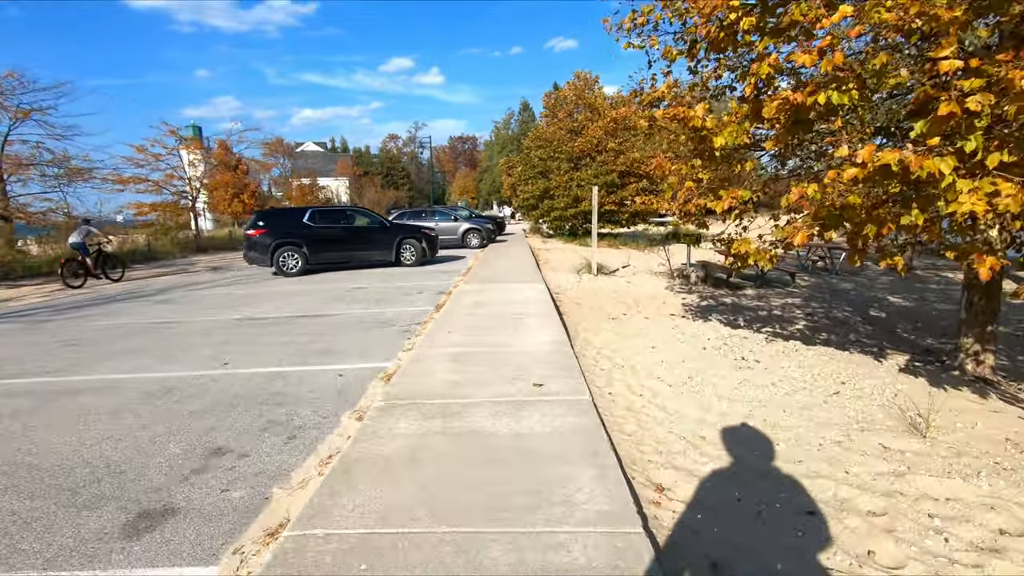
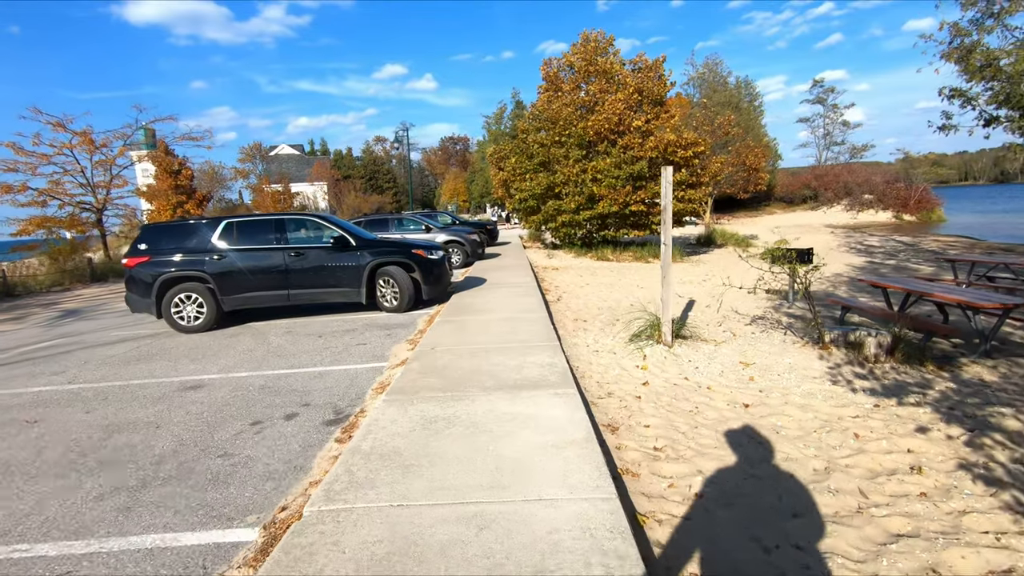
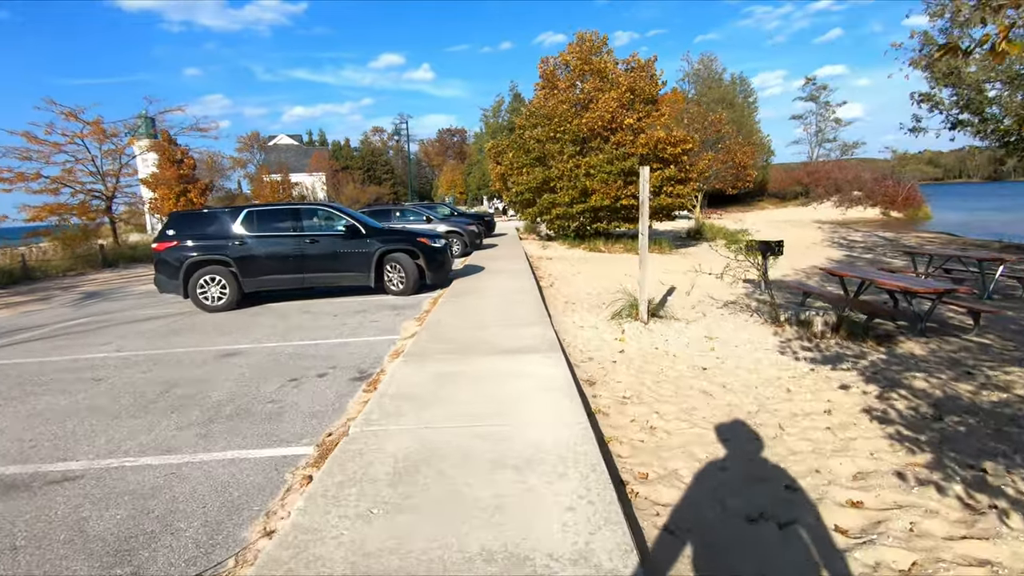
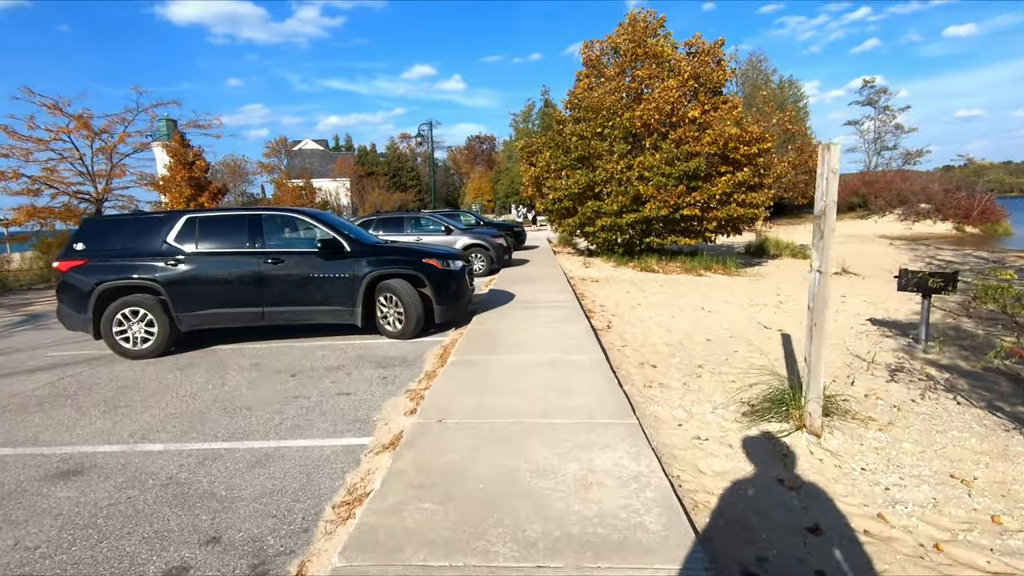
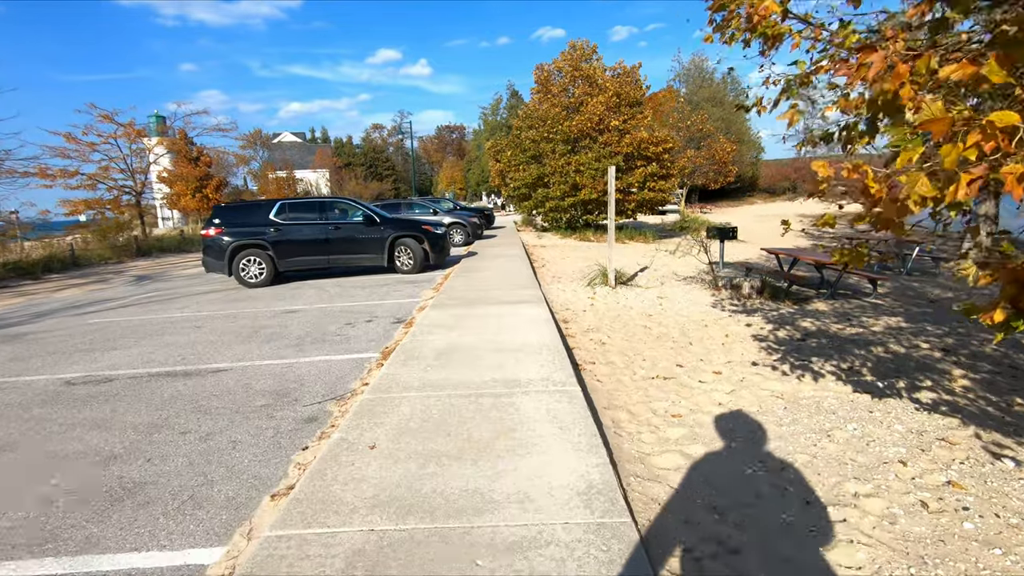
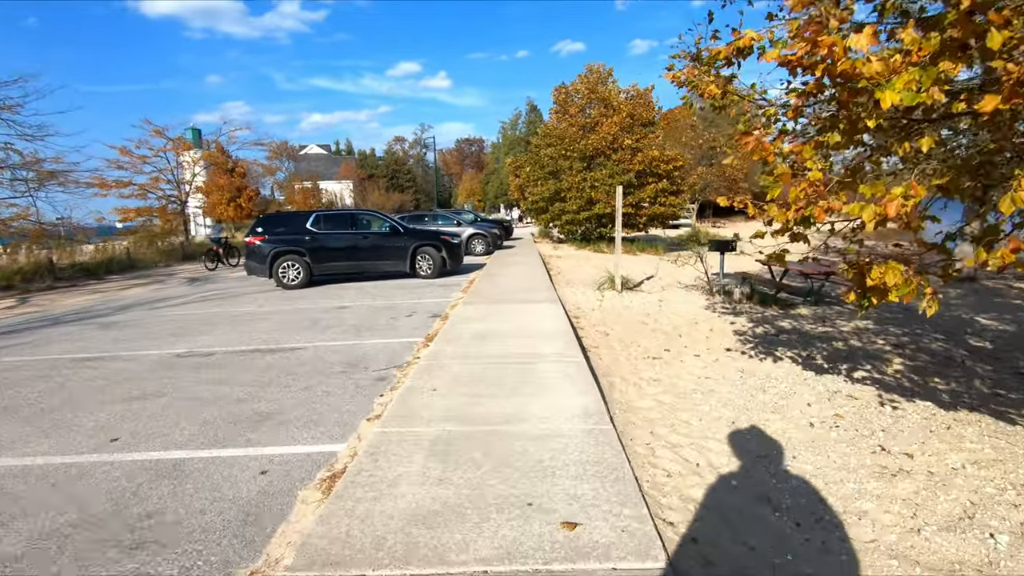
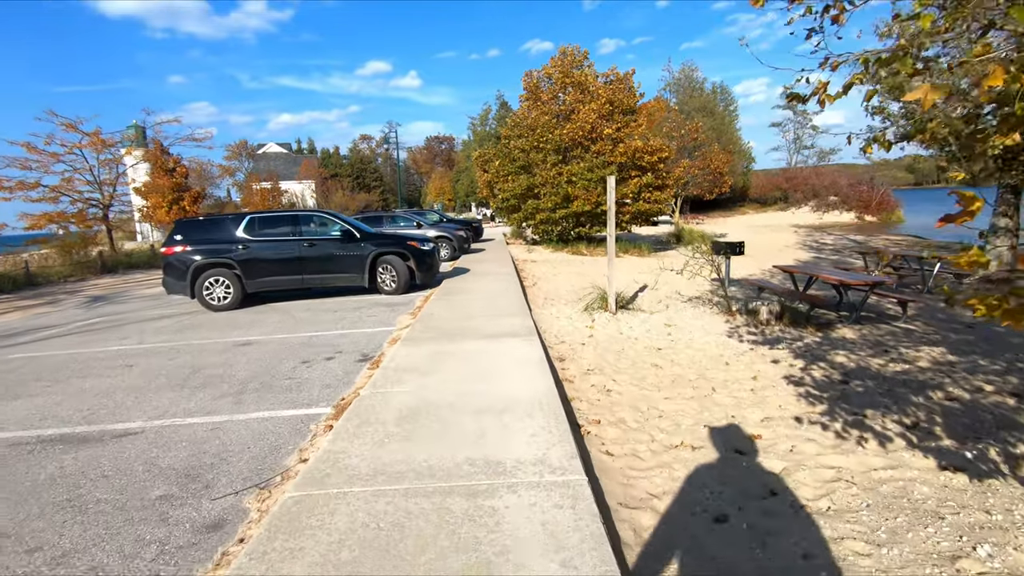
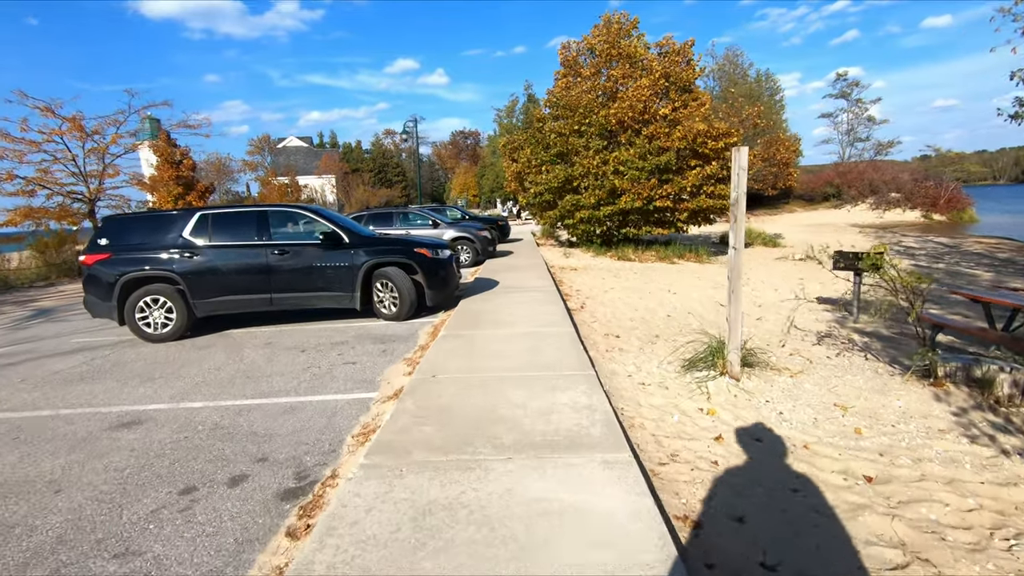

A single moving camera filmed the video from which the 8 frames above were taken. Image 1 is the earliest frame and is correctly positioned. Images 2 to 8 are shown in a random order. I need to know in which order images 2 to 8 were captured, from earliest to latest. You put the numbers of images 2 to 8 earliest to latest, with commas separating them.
6, 5, 7, 3, 2, 8, 4
